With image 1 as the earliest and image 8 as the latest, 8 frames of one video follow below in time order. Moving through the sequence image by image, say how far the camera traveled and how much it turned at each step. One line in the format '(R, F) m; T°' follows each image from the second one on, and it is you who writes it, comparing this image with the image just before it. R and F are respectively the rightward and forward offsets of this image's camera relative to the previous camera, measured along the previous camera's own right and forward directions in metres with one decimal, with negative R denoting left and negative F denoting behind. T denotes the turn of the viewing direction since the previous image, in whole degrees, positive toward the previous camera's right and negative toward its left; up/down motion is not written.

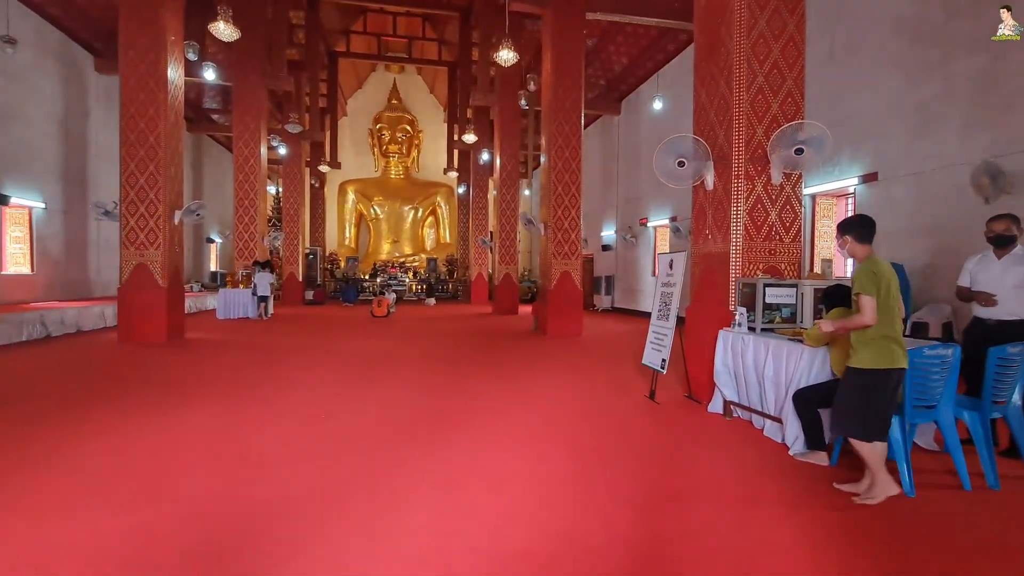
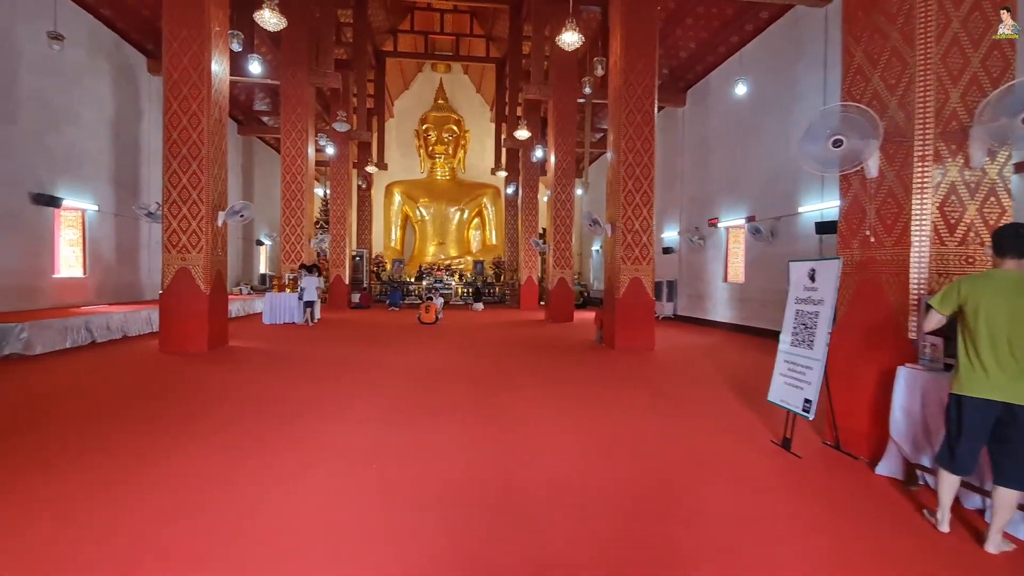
(-0.3, +0.6) m; -5°
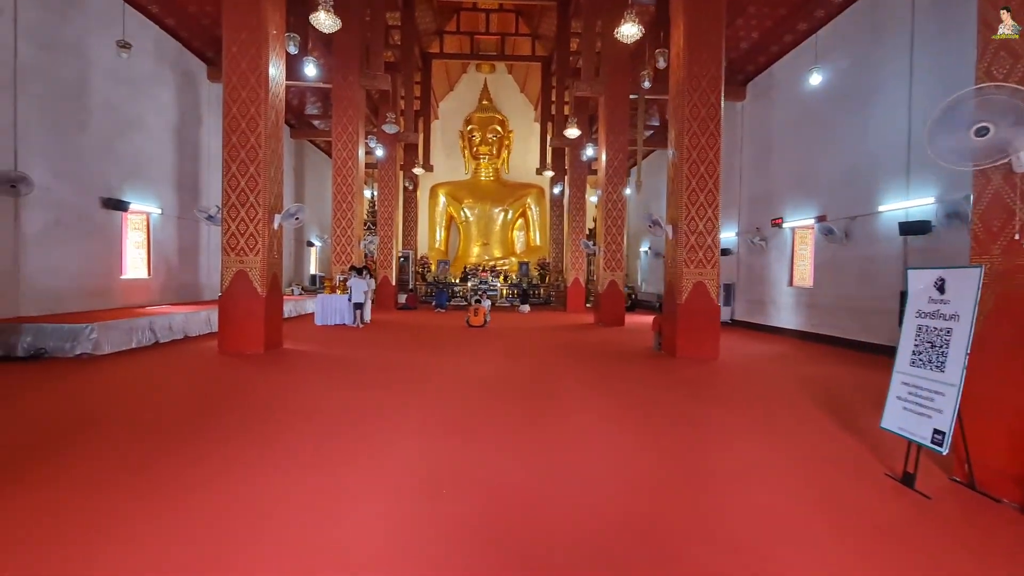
(-0.2, +0.2) m; -5°
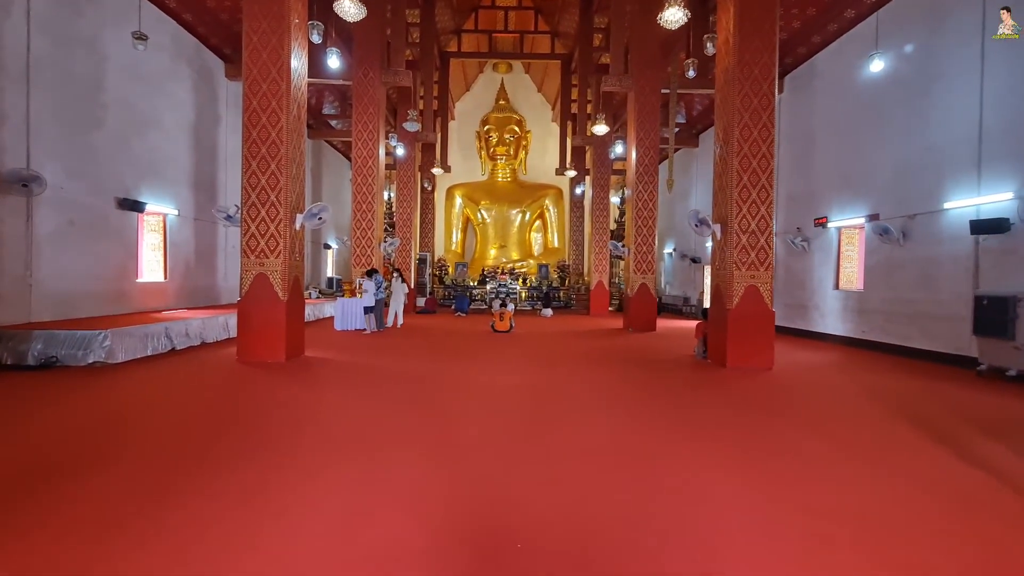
(-0.3, +0.4) m; -1°
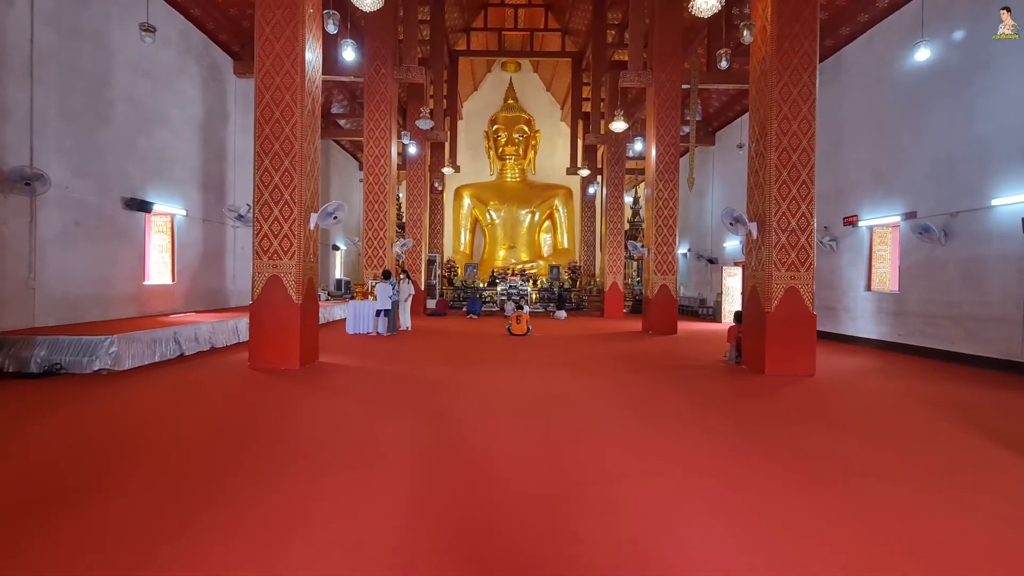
(-0.2, +0.3) m; 0°
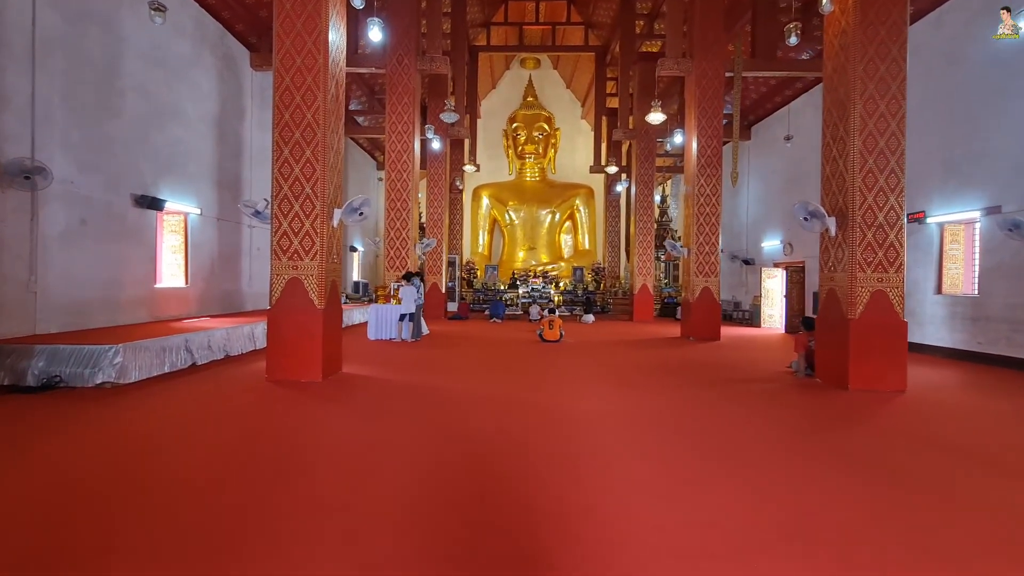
(-0.3, +0.5) m; -1°
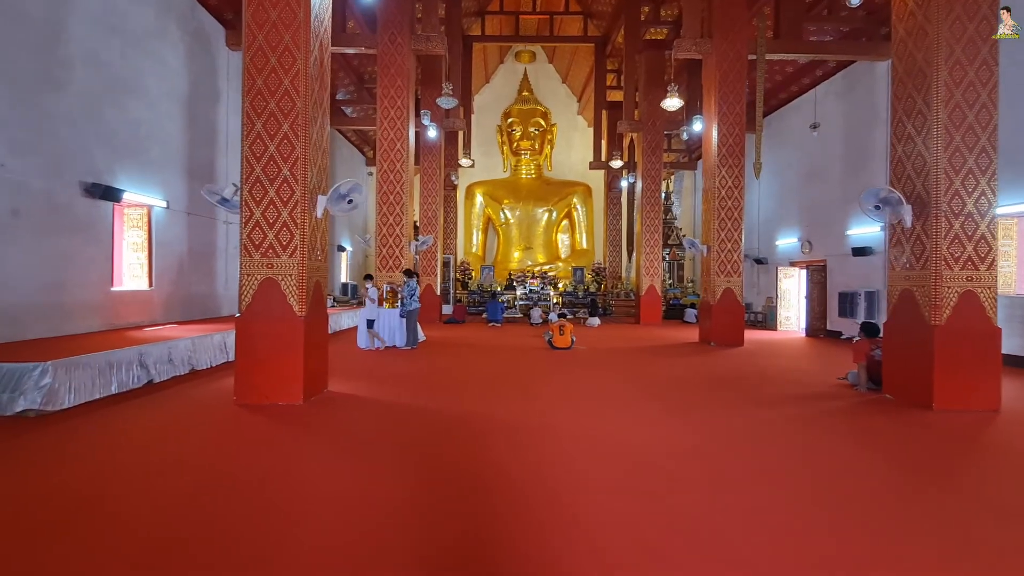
(-0.2, +0.7) m; +1°
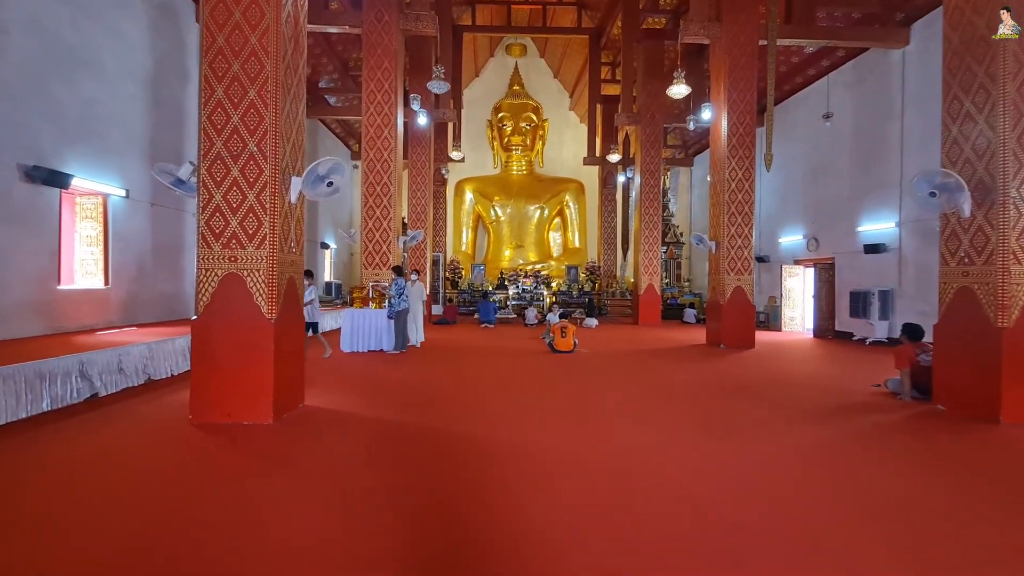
(-0.1, +0.5) m; +1°
